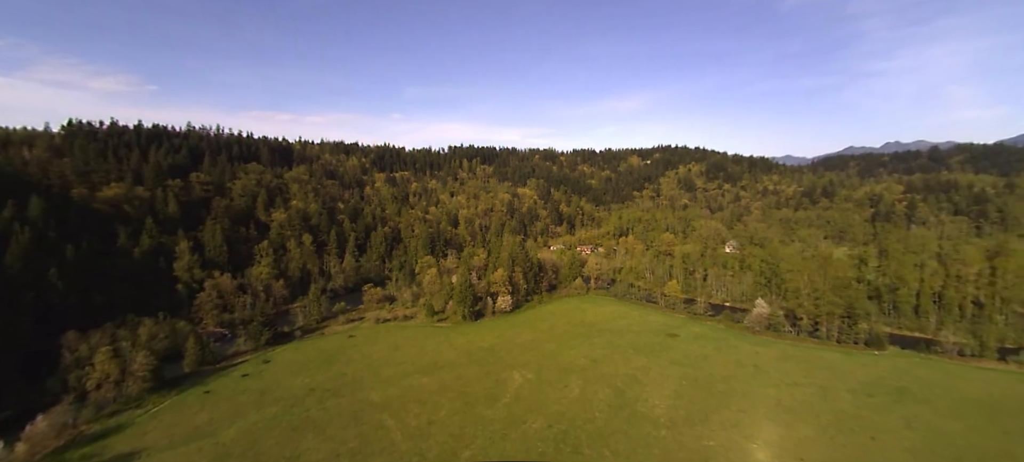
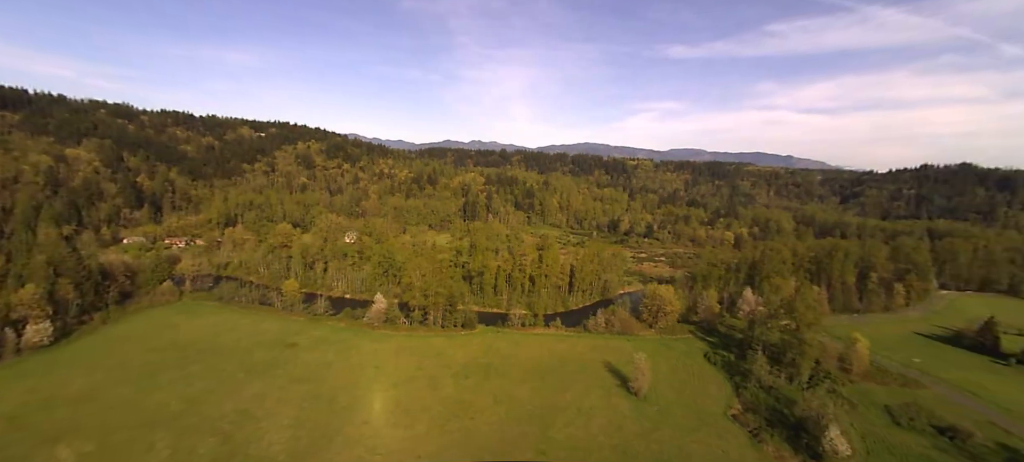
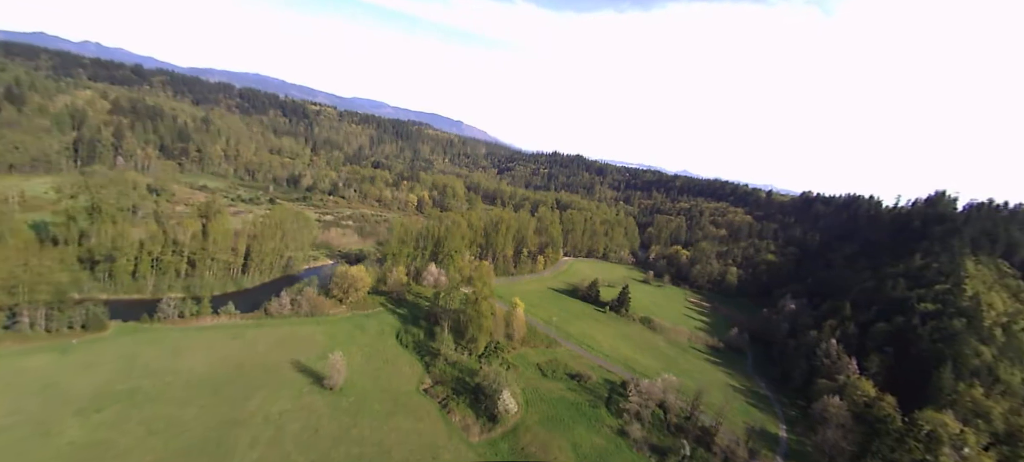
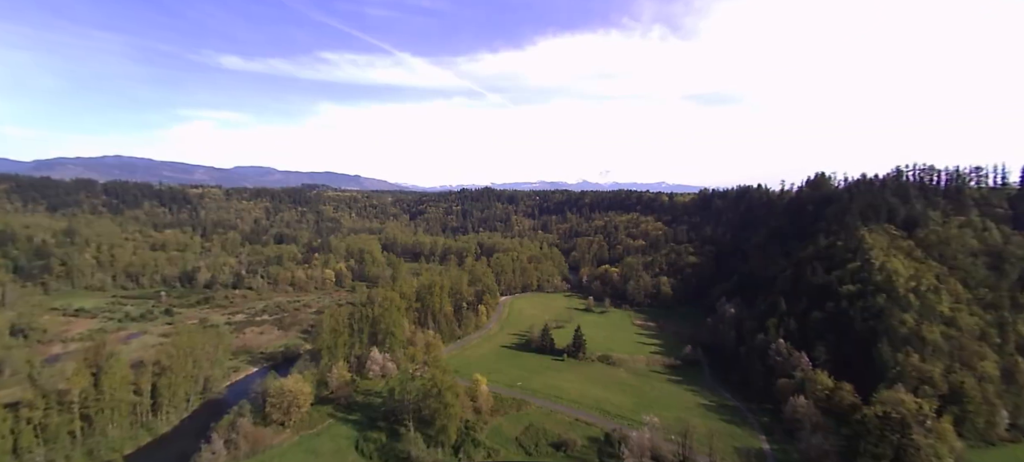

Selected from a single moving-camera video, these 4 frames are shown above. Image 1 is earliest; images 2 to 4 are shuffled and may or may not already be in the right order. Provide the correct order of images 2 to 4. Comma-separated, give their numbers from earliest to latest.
2, 3, 4
